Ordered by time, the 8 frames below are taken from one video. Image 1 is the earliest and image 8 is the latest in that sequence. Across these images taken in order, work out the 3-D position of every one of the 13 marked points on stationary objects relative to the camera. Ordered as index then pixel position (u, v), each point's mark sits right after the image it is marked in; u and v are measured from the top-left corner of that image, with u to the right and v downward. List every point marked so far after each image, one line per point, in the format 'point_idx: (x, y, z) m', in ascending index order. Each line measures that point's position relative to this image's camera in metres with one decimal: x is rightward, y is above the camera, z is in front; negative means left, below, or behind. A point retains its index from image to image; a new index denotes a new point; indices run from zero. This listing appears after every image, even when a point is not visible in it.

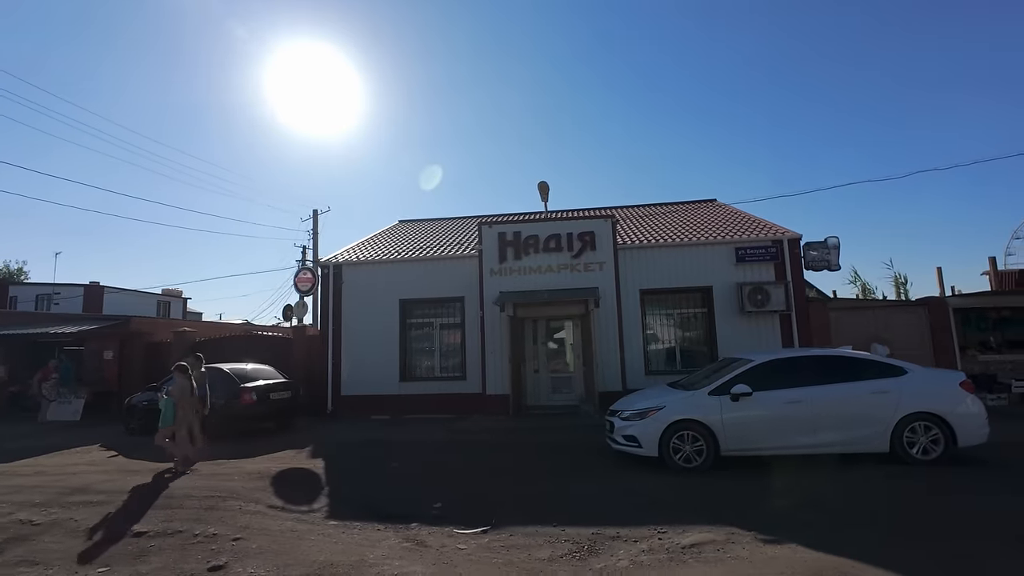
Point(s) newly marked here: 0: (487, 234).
0: (-0.6, +1.4, +12.4) m
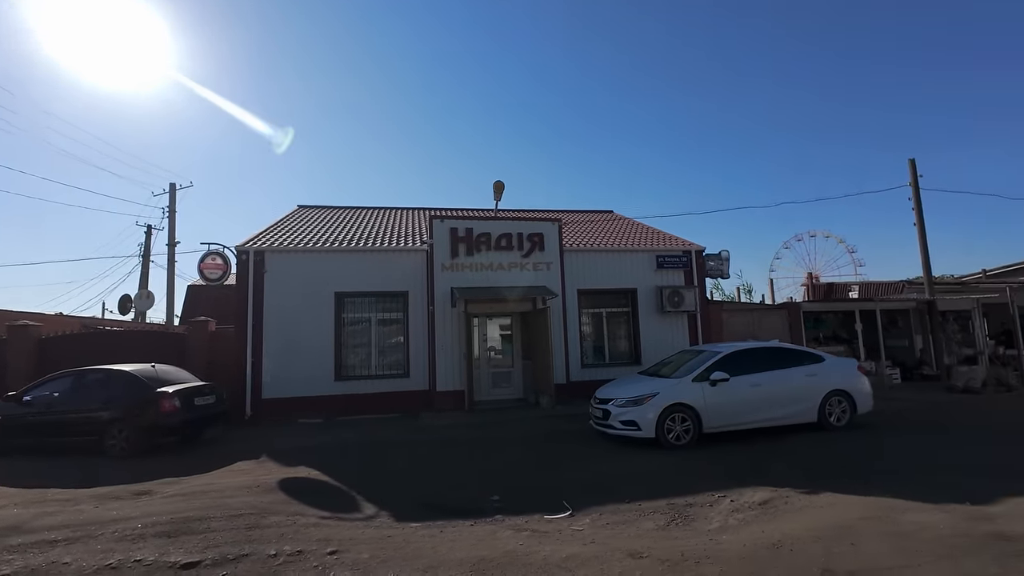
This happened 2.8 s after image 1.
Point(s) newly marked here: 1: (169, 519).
0: (-1.9, +1.5, +12.2) m
1: (-3.5, -2.4, +5.0) m
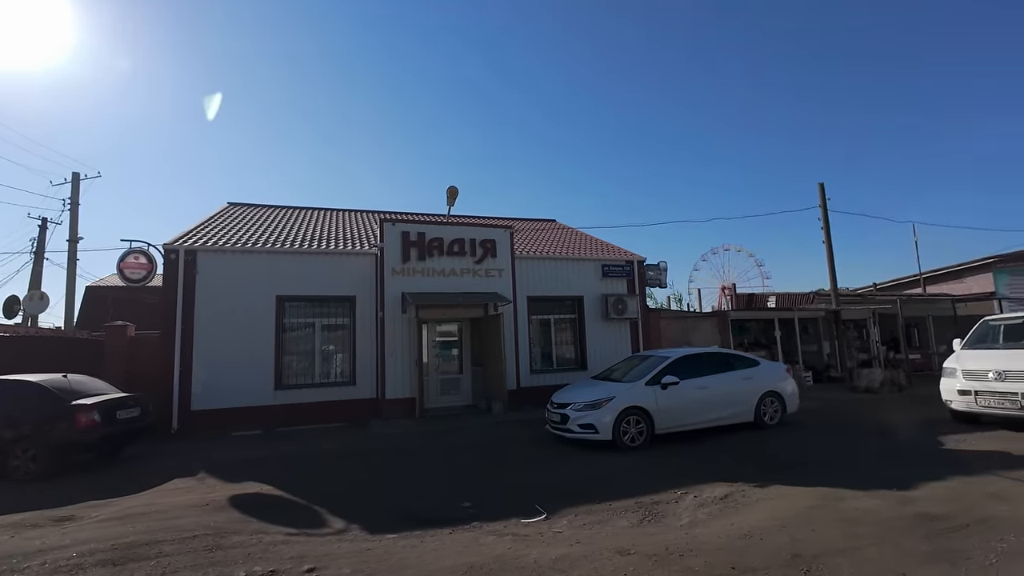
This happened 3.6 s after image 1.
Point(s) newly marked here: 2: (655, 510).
0: (-3.0, +1.4, +12.0) m
1: (-3.7, -2.4, +4.5) m
2: (+1.6, -2.4, +5.3) m
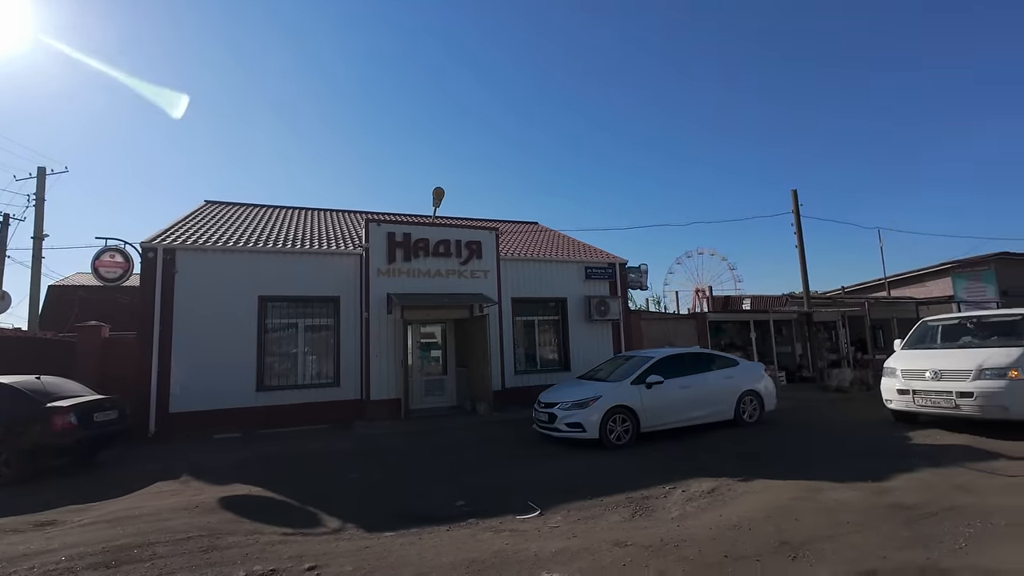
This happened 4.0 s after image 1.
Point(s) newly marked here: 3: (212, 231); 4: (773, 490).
0: (-3.4, +1.4, +11.9) m
1: (-3.7, -2.4, +4.4) m
2: (+1.5, -2.5, +5.5) m
3: (-7.4, +1.4, +11.9) m
4: (+3.0, -2.3, +5.5) m
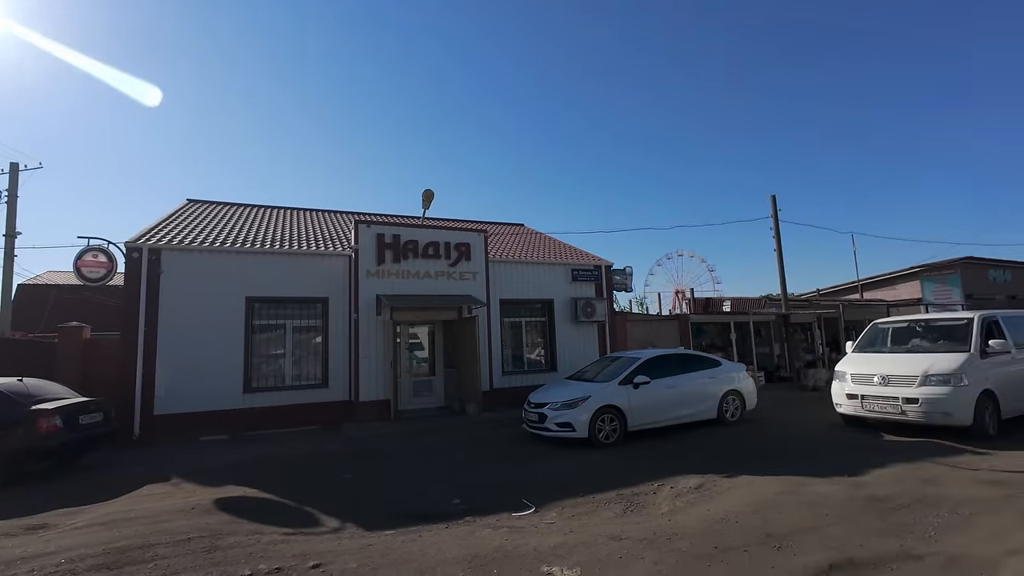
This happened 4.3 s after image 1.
0: (-3.7, +1.3, +11.9) m
1: (-3.7, -2.4, +4.4) m
2: (+1.5, -2.5, +5.7) m
3: (-7.7, +1.4, +11.8) m
4: (+2.9, -2.3, +5.7) m
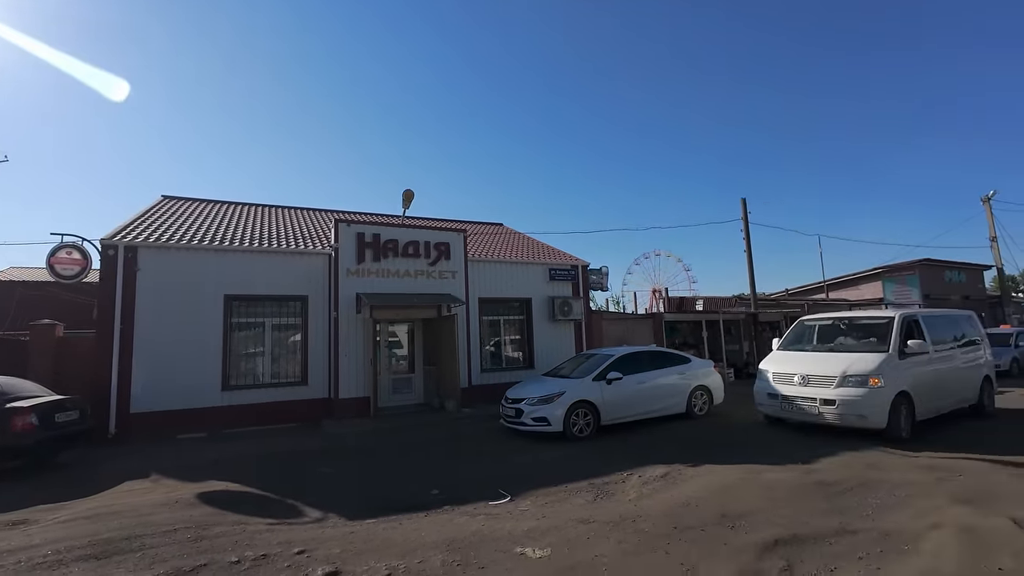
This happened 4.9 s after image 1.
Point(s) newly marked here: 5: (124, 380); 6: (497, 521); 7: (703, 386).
0: (-4.2, +1.4, +12.0) m
1: (-4.0, -2.4, +4.5) m
2: (+1.2, -2.5, +6.0) m
3: (-8.2, +1.4, +11.7) m
4: (+2.6, -2.4, +6.1) m
5: (-8.1, -1.9, +10.1) m
6: (-0.1, -2.4, +4.9) m
7: (+4.1, -2.1, +10.4) m
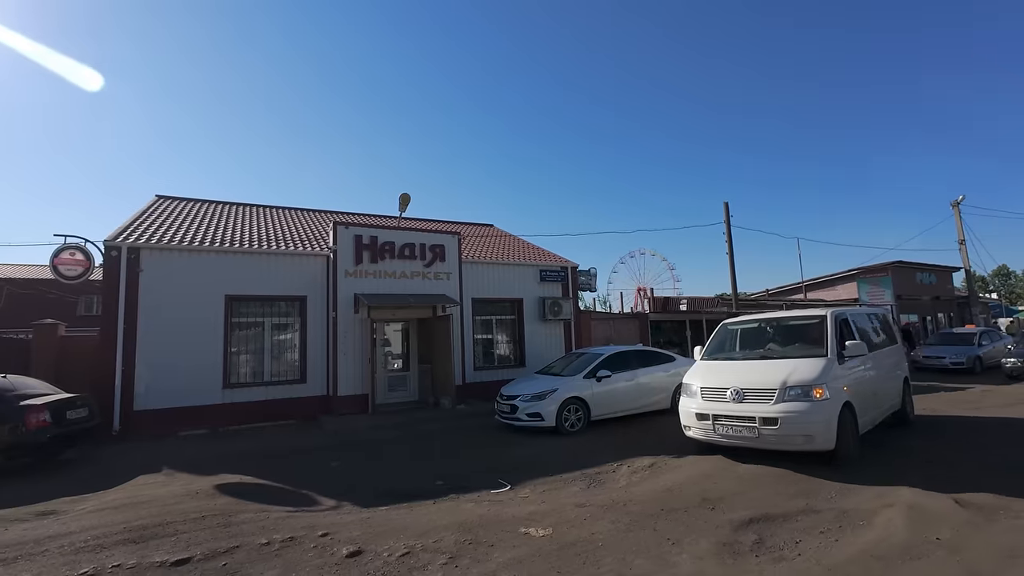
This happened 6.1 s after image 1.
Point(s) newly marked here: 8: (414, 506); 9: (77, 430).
0: (-4.3, +1.4, +12.4) m
1: (-3.9, -2.4, +4.9) m
2: (+1.2, -2.6, +6.6) m
3: (-8.3, +1.4, +11.9) m
4: (+2.6, -2.4, +6.7) m
5: (-8.2, -1.9, +10.4) m
6: (-0.1, -2.4, +5.4) m
7: (+4.0, -2.2, +11.0) m
8: (-1.1, -2.5, +5.6) m
9: (-7.5, -2.4, +8.3) m
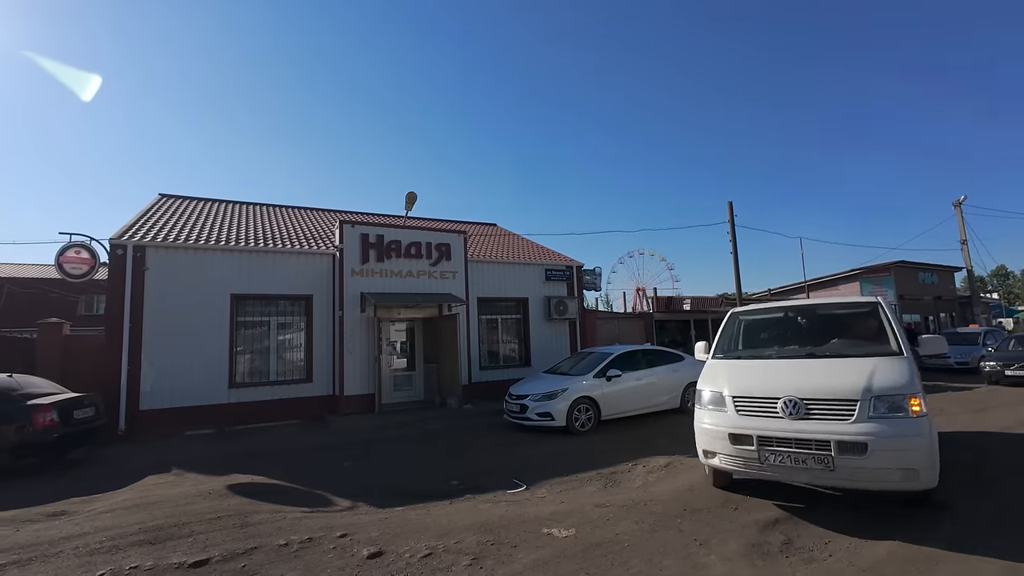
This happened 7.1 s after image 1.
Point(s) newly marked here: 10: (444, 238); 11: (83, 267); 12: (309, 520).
0: (-4.2, +1.4, +12.3) m
1: (-3.7, -2.4, +4.8) m
2: (+1.4, -2.6, +6.5) m
3: (-8.1, +1.5, +11.8) m
4: (+2.8, -2.4, +6.6) m
5: (-8.1, -1.9, +10.3) m
6: (+0.1, -2.4, +5.3) m
7: (+4.2, -2.2, +11.0) m
8: (-0.9, -2.5, +5.5) m
9: (-7.3, -2.4, +8.2) m
10: (-1.9, +1.4, +13.5) m
11: (-9.0, +0.5, +10.2) m
12: (-2.1, -2.4, +5.1) m
